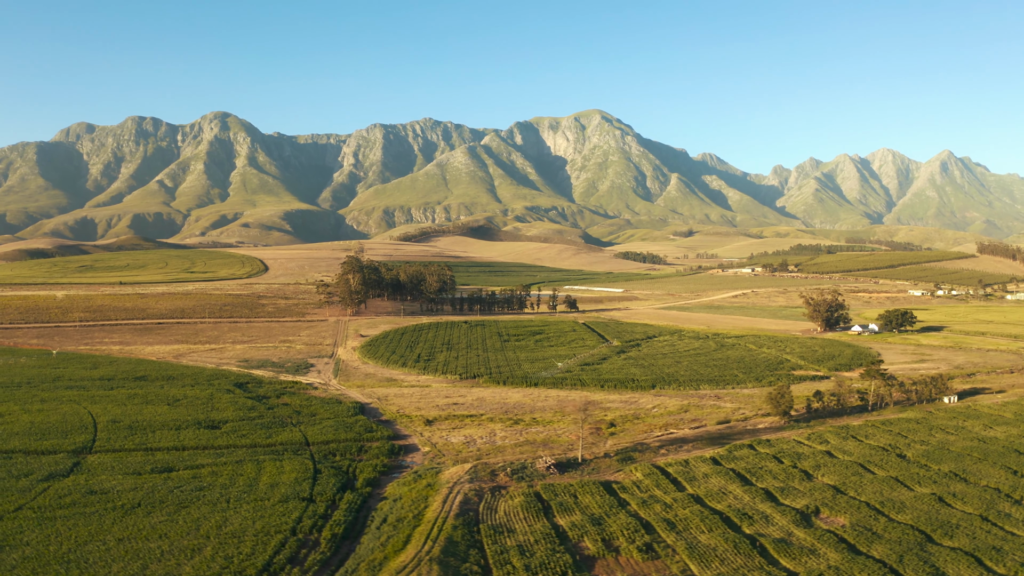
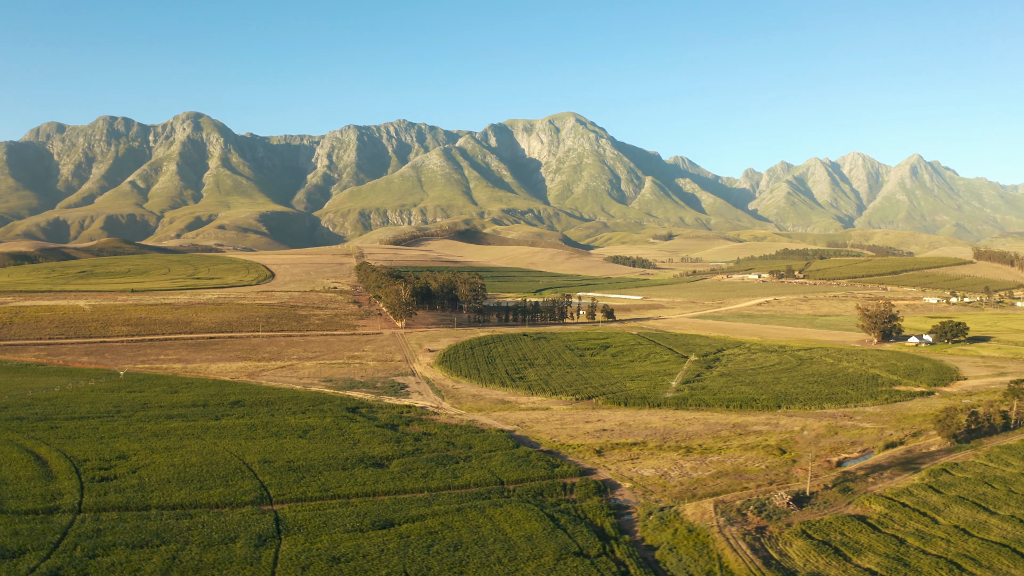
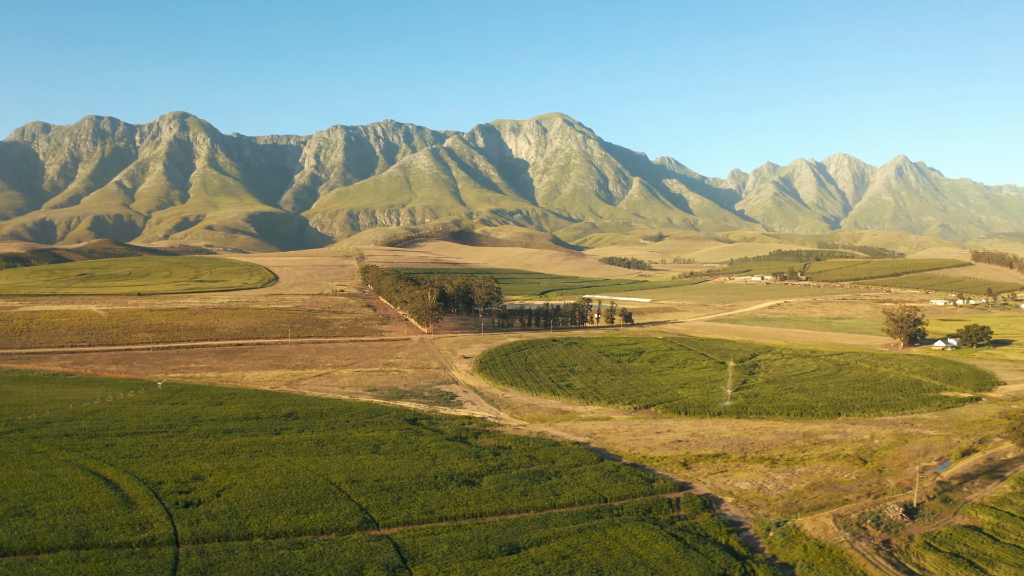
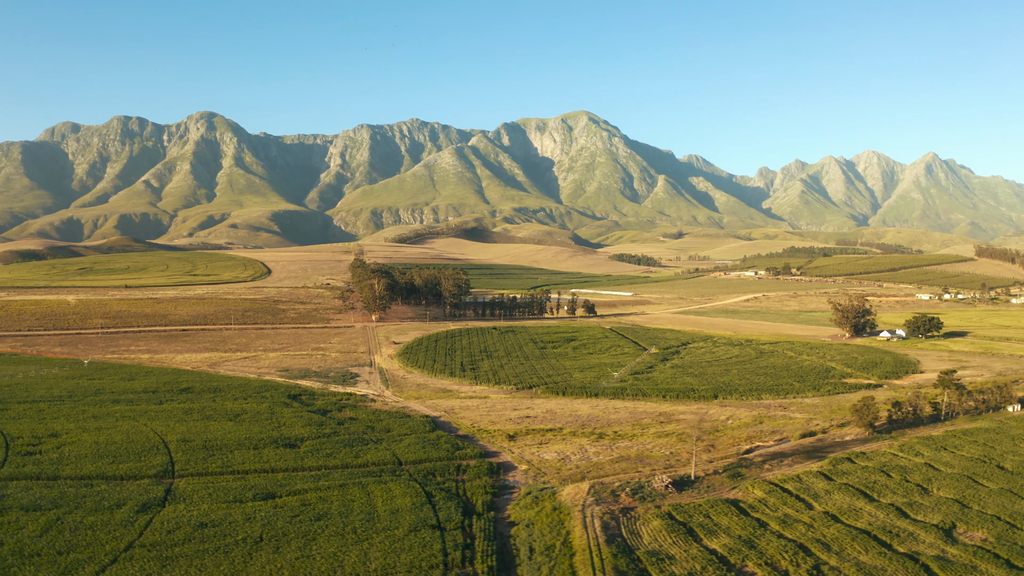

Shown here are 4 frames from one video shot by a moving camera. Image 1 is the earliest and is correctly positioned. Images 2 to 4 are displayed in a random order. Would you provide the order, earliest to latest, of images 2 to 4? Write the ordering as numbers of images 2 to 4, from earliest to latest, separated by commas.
4, 2, 3
